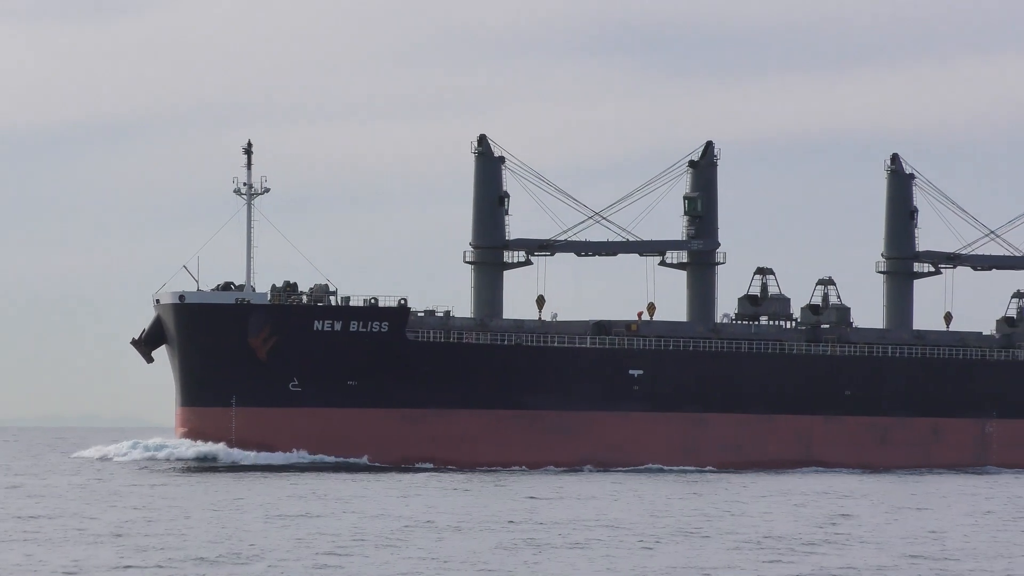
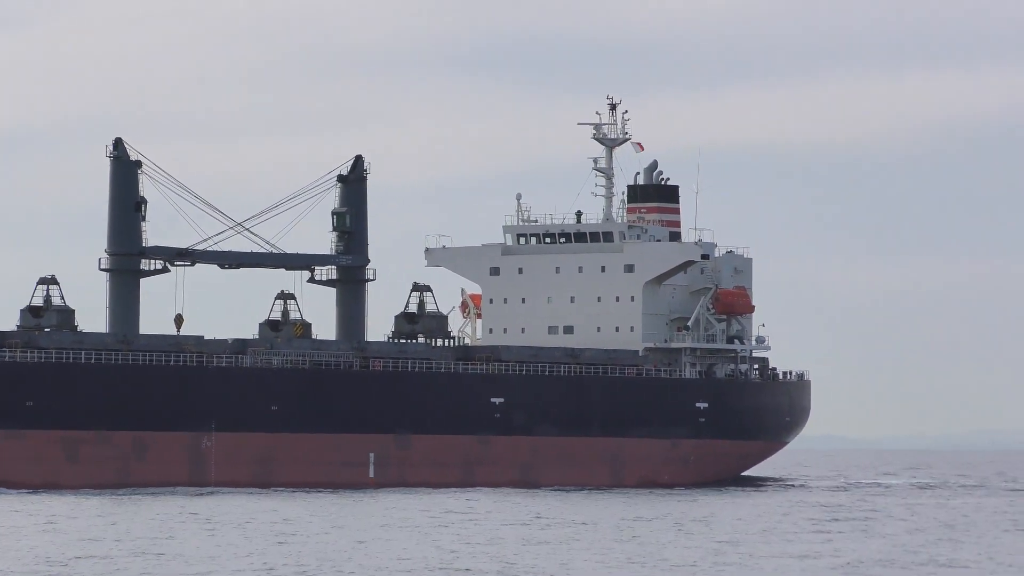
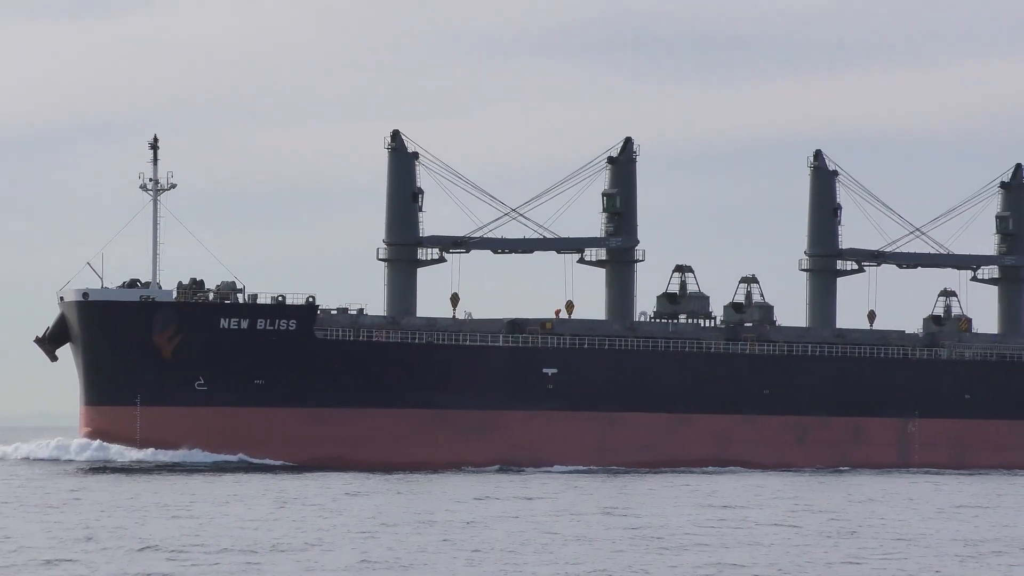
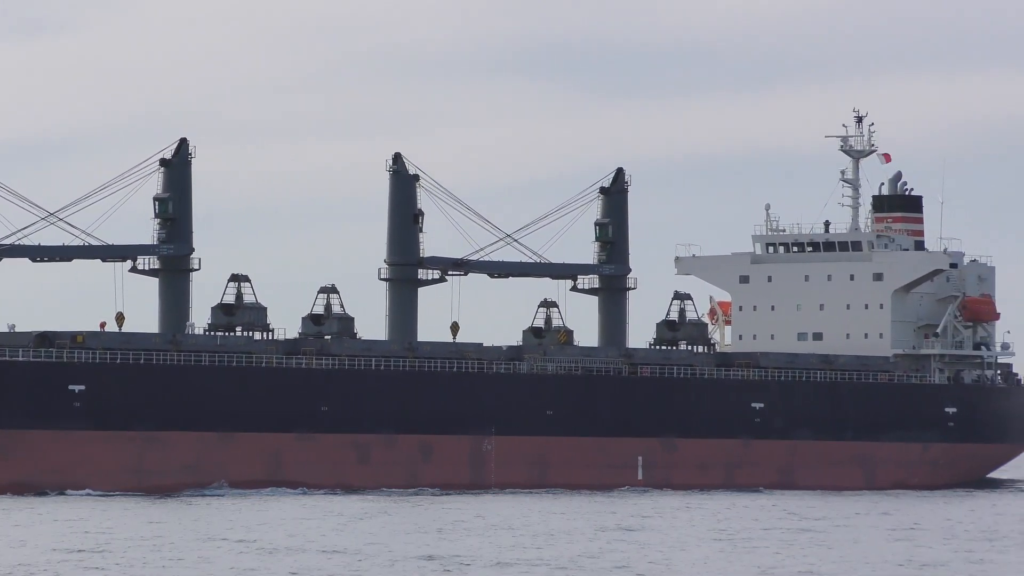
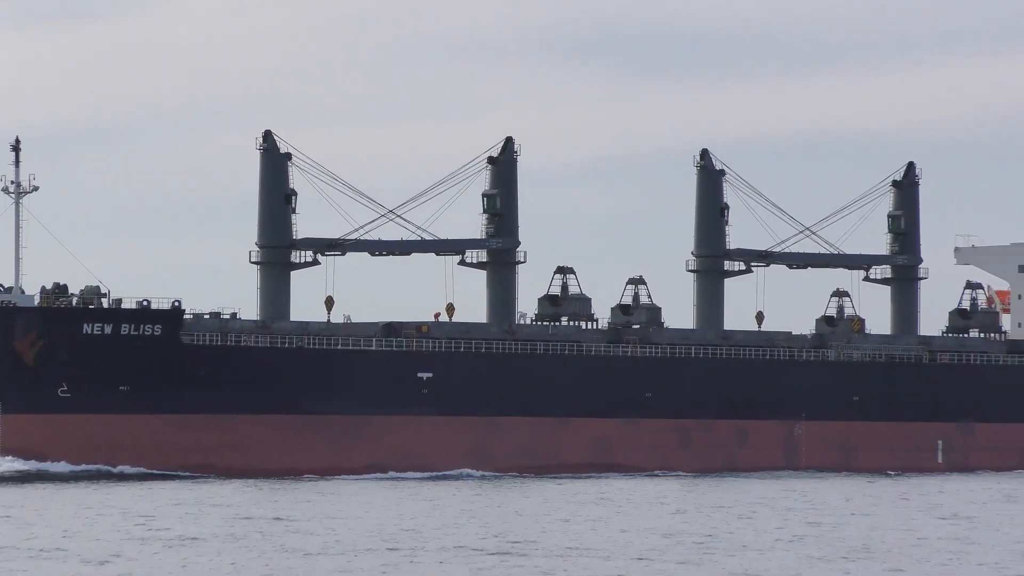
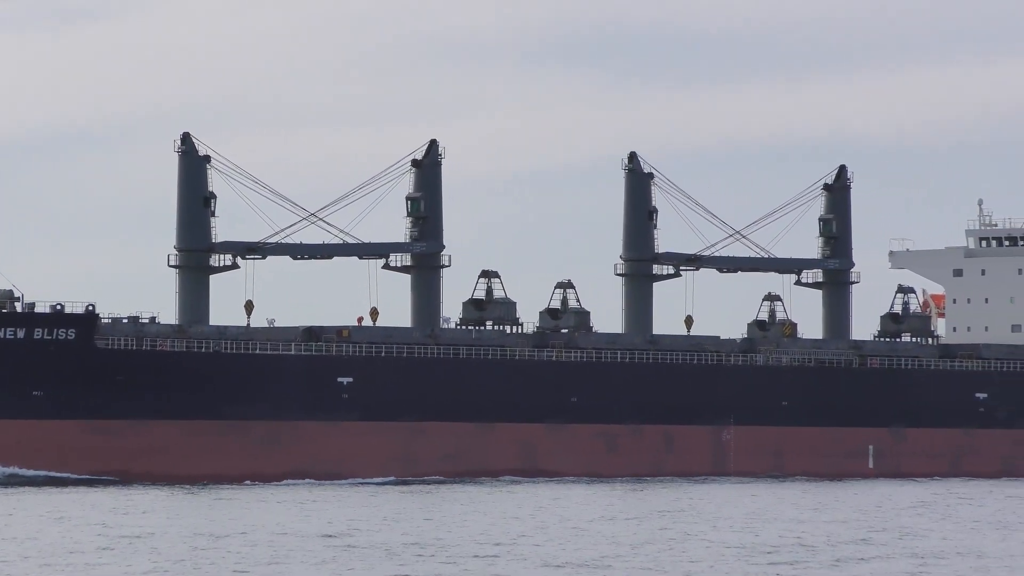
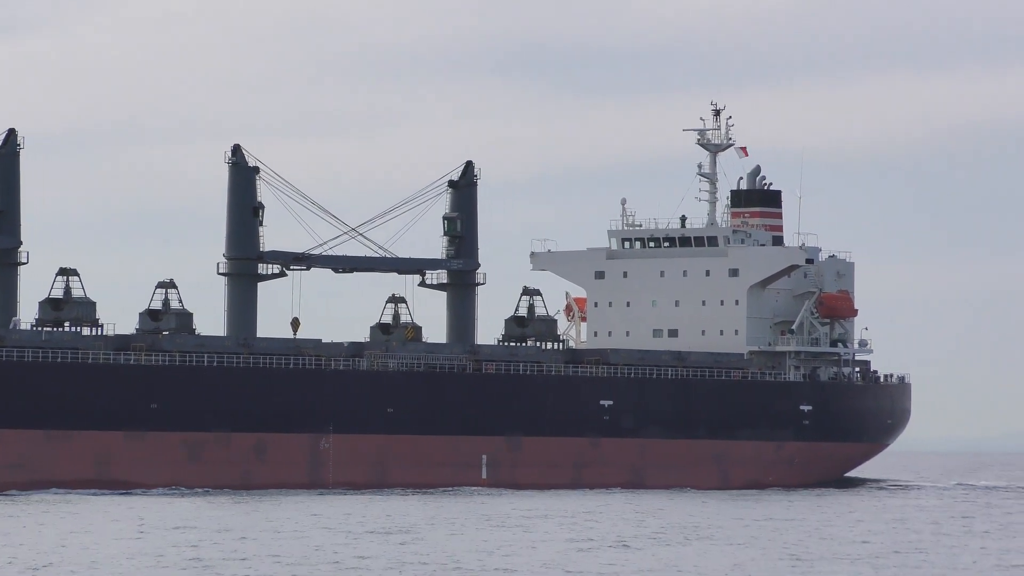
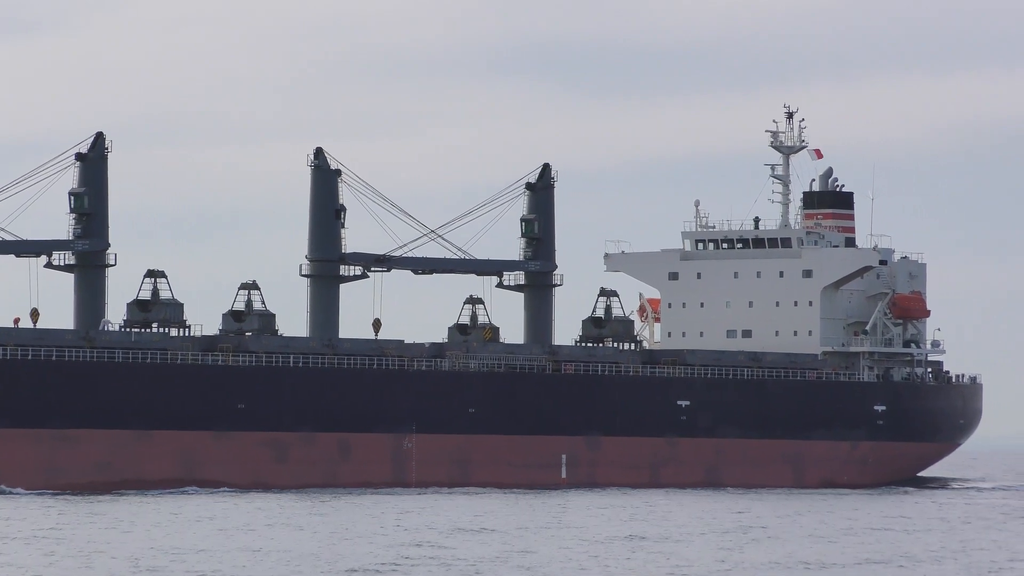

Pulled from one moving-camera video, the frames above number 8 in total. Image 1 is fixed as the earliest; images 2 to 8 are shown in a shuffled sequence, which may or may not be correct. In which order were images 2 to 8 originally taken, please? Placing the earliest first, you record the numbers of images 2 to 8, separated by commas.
3, 5, 6, 4, 8, 7, 2
